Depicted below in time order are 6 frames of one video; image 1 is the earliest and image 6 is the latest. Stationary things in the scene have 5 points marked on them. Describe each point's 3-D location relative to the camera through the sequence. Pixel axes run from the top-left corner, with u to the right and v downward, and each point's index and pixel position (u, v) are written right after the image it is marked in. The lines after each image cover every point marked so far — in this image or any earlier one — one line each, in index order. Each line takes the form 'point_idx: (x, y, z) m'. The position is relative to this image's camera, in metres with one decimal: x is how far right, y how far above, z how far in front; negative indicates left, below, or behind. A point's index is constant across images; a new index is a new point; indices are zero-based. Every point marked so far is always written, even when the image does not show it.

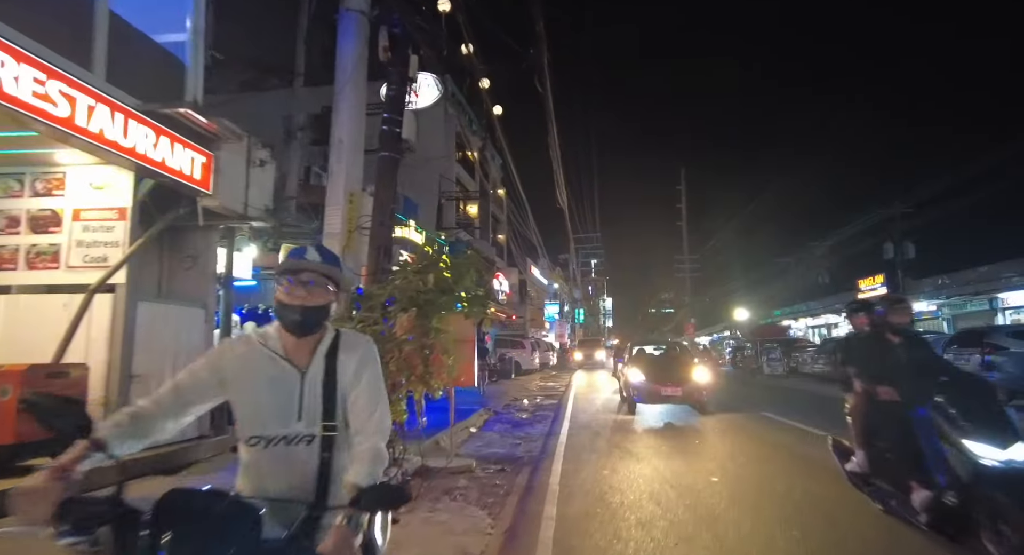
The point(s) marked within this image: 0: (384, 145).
0: (-1.6, +1.7, +7.3) m
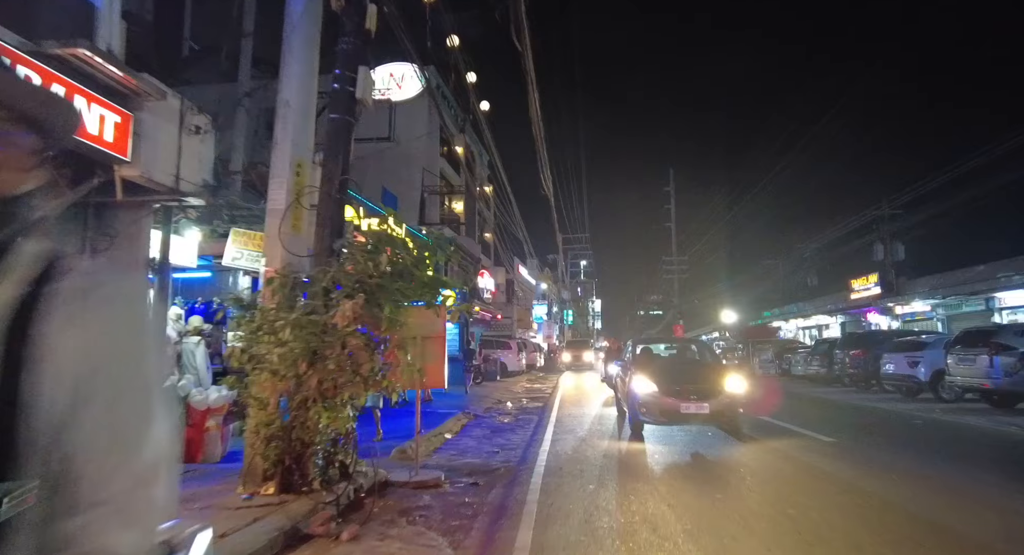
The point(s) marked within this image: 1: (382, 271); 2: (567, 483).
0: (-1.9, +1.9, +6.3) m
1: (-1.2, 0.0, +5.4) m
2: (+0.7, -2.5, +6.9) m
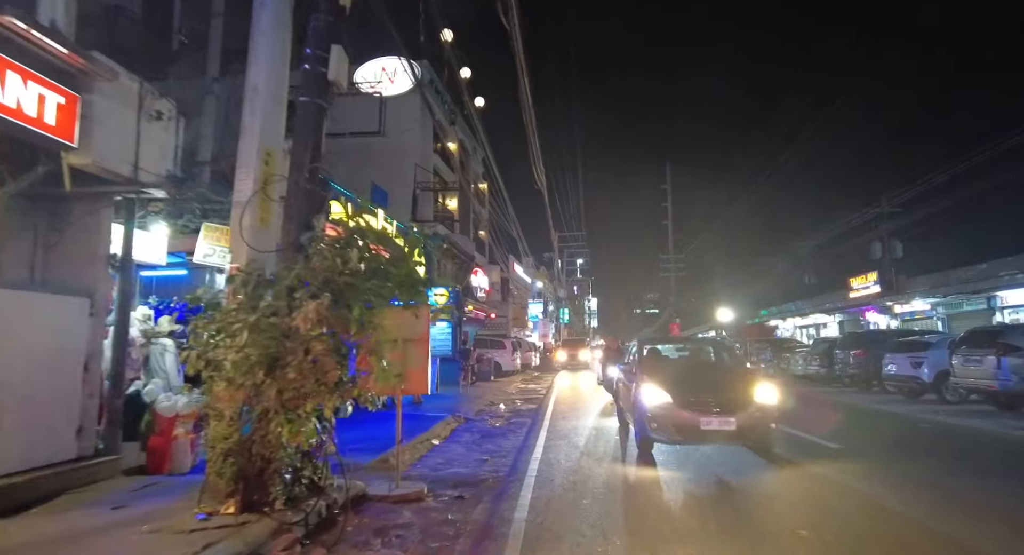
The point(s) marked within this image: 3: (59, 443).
0: (-2.1, +1.9, +5.8) m
1: (-1.3, +0.1, +4.9) m
2: (+0.5, -2.4, +6.4) m
3: (-4.7, -1.7, +6.1) m
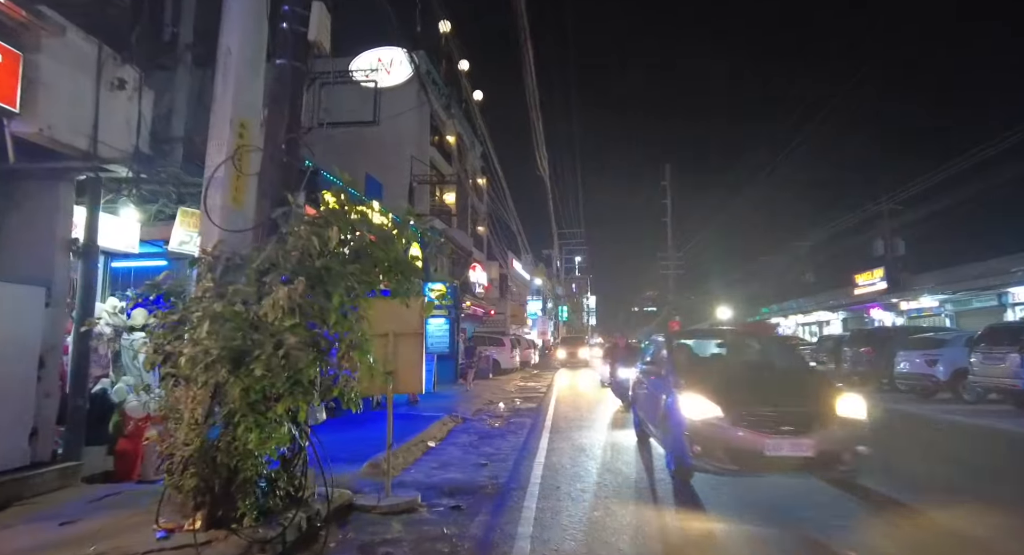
0: (-2.0, +2.0, +5.1) m
1: (-1.3, +0.2, +4.2) m
2: (+0.5, -2.3, +5.8) m
3: (-4.7, -1.6, +5.4) m
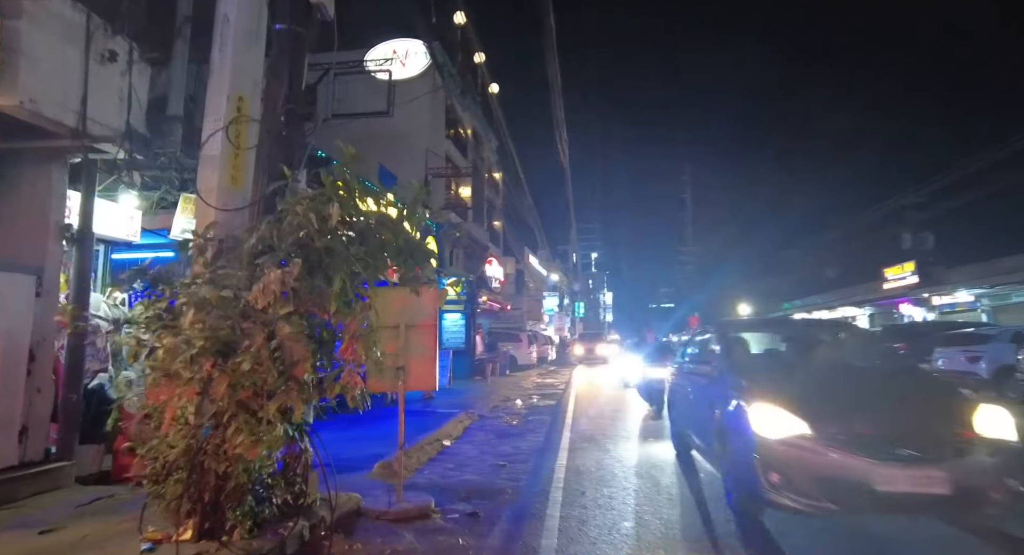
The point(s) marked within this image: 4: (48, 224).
0: (-1.9, +2.1, +4.7) m
1: (-1.2, +0.3, +3.8) m
2: (+0.7, -2.2, +5.3) m
3: (-4.5, -1.5, +5.1) m
4: (-4.6, +0.5, +5.7) m
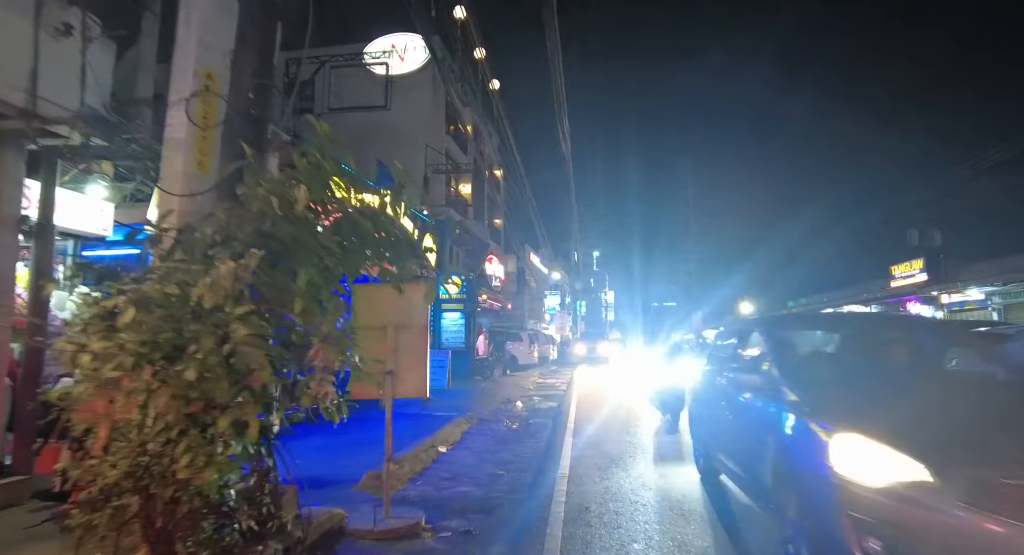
0: (-1.9, +2.2, +4.2) m
1: (-1.2, +0.3, +3.3) m
2: (+0.7, -2.2, +4.8) m
3: (-4.6, -1.5, +4.6) m
4: (-4.6, +0.6, +5.2) m
